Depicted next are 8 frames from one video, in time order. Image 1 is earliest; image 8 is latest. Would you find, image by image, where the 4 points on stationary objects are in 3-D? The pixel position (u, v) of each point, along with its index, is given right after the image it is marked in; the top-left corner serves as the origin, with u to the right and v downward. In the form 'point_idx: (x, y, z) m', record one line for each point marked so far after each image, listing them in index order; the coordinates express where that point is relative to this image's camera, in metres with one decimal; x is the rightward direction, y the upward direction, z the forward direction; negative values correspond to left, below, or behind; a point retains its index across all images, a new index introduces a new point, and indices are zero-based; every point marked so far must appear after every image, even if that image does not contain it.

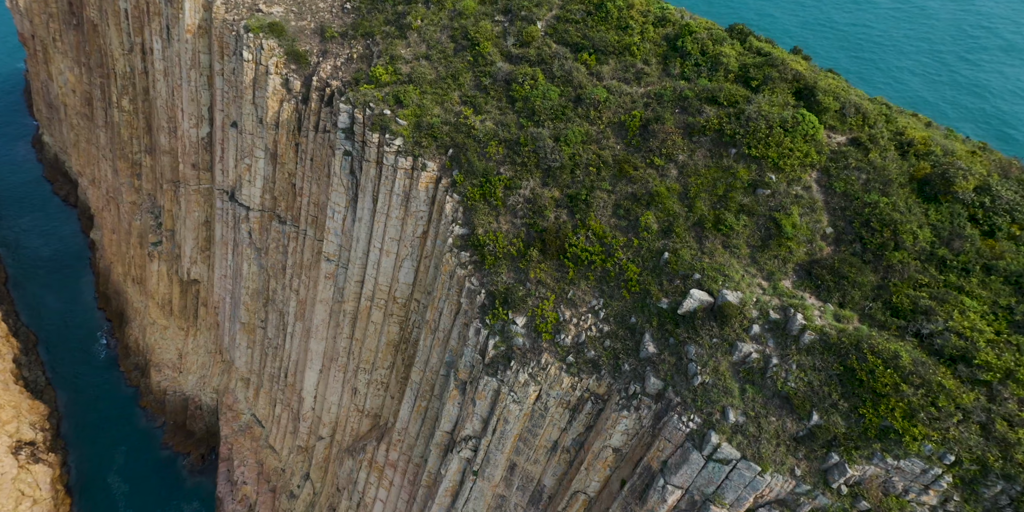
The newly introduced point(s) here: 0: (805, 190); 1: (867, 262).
0: (+9.0, +1.9, +19.4) m
1: (+10.1, -0.3, +17.9) m
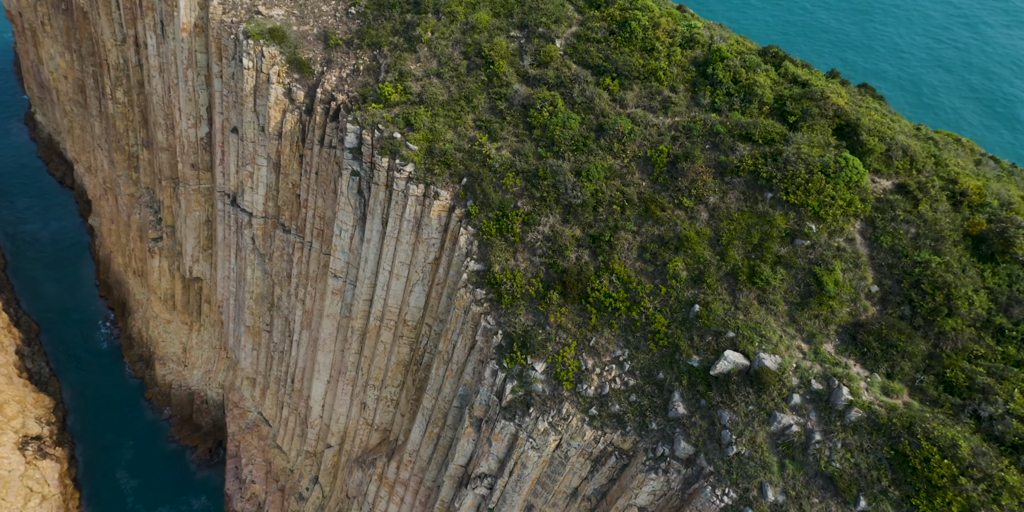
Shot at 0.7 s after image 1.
0: (+9.7, +0.4, +18.2) m
1: (+10.8, -2.0, +16.8) m
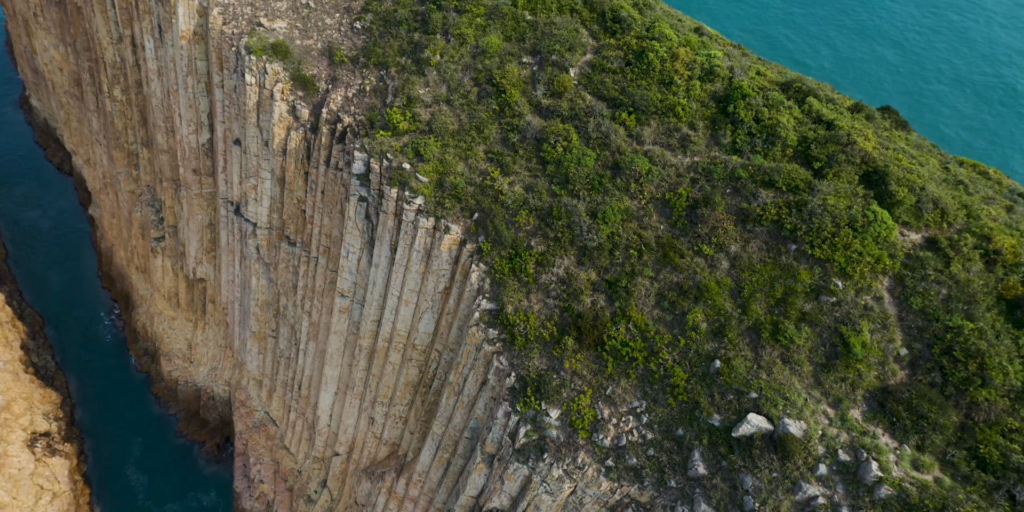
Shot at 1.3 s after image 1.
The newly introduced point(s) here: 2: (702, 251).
0: (+10.1, -1.2, +17.6) m
1: (+11.2, -3.6, +16.3) m
2: (+5.9, +0.2, +19.7) m
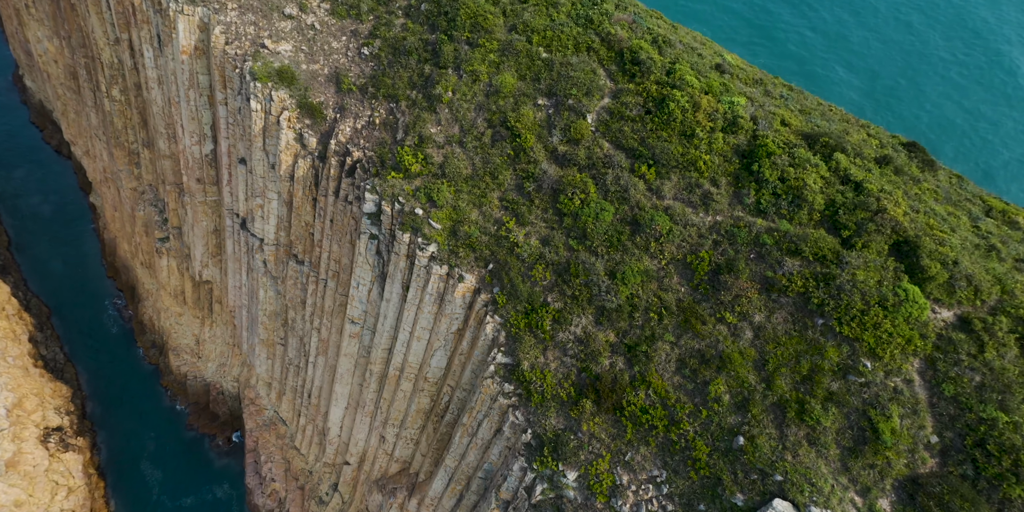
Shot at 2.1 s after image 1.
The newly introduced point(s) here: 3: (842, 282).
0: (+10.7, -3.4, +17.2) m
1: (+11.8, -5.8, +16.0) m
2: (+6.5, -1.9, +19.2) m
3: (+9.4, -0.7, +18.1) m
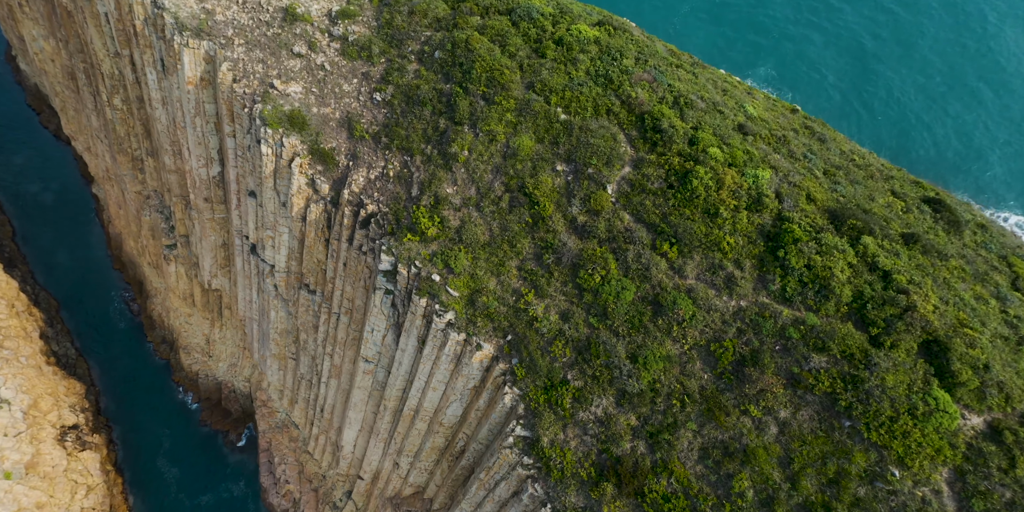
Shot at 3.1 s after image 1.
0: (+11.3, -6.2, +17.1) m
1: (+12.4, -8.7, +16.0) m
2: (+7.1, -4.7, +19.0) m
3: (+10.1, -3.5, +17.8) m
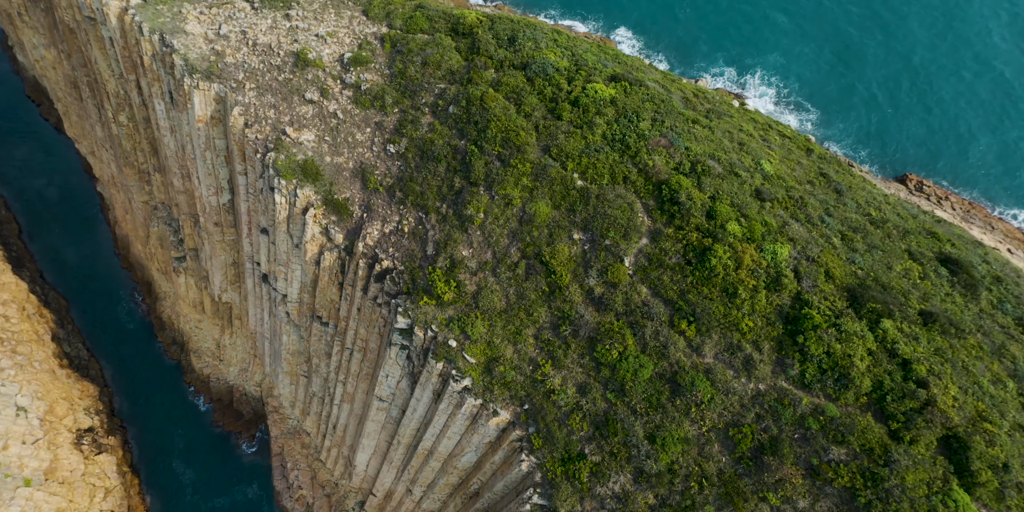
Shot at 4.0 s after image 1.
0: (+11.9, -9.0, +17.3) m
1: (+13.0, -11.5, +16.3) m
2: (+7.8, -7.4, +19.2) m
3: (+10.7, -6.3, +18.0) m
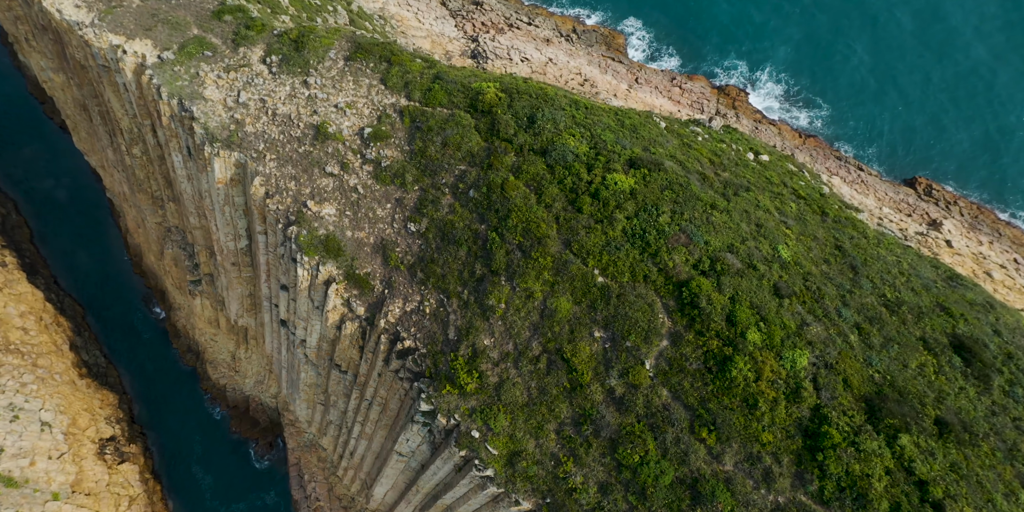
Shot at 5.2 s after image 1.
0: (+12.7, -12.8, +18.0) m
1: (+13.9, -15.4, +17.1) m
2: (+8.6, -11.2, +19.9) m
3: (+11.5, -10.1, +18.6) m
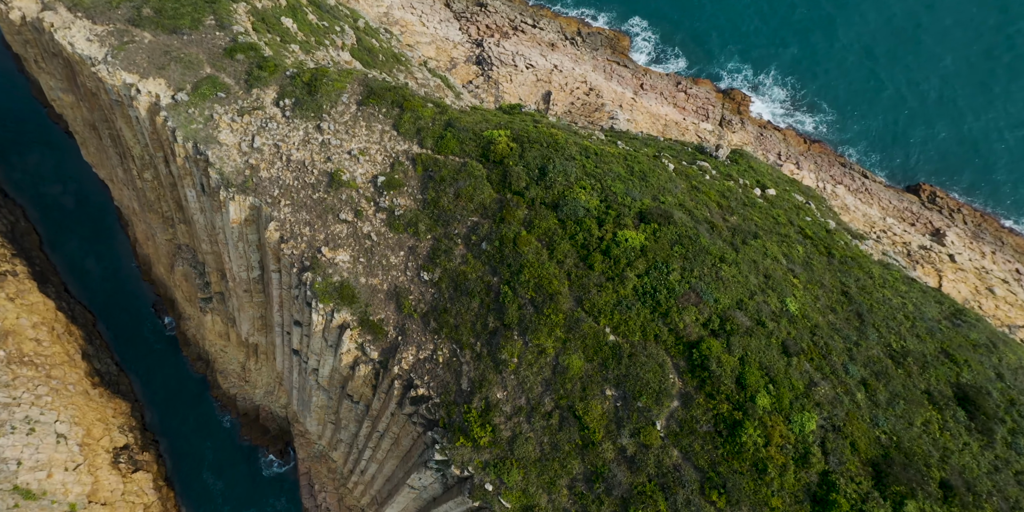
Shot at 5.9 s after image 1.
0: (+13.2, -15.2, +18.6) m
1: (+14.4, -17.8, +17.7) m
2: (+9.1, -13.6, +20.5) m
3: (+12.0, -12.5, +19.1) m
